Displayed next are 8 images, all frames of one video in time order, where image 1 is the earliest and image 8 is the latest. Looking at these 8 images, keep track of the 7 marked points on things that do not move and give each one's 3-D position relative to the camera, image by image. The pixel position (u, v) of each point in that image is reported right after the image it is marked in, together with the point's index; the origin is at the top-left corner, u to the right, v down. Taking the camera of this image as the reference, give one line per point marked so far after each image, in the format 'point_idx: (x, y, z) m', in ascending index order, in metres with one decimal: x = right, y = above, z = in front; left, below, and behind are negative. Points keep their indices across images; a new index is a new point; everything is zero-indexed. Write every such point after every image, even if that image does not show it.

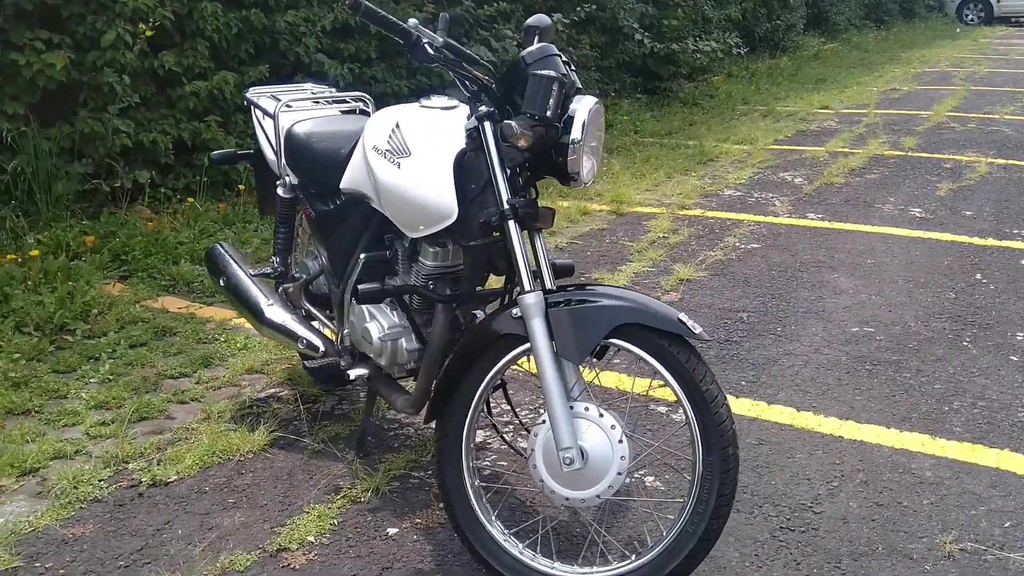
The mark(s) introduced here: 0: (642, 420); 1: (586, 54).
0: (+0.5, -0.5, +3.6) m
1: (+0.7, +2.4, +10.3) m
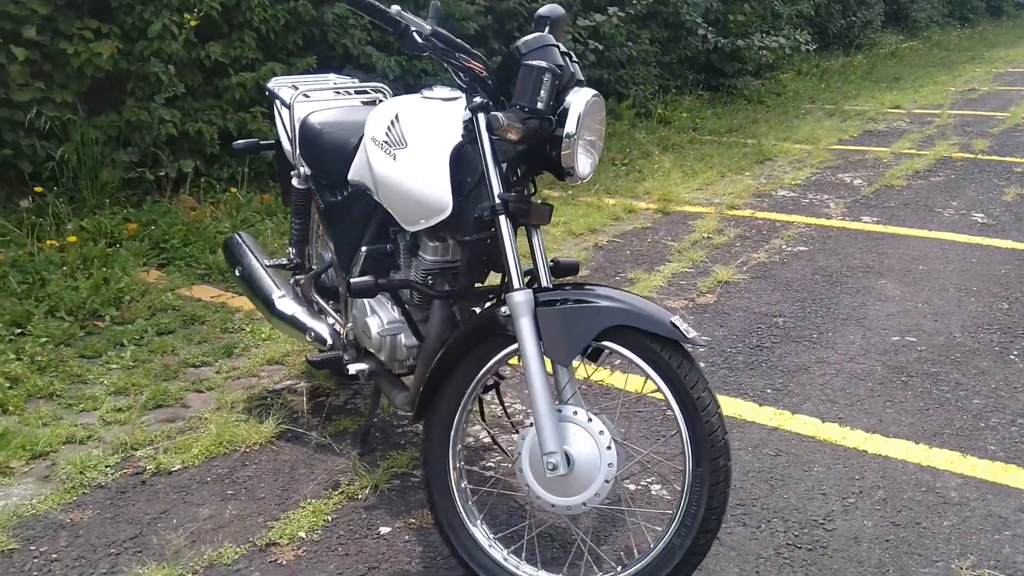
0: (+0.5, -0.5, +3.5) m
1: (+1.3, +2.4, +10.1) m
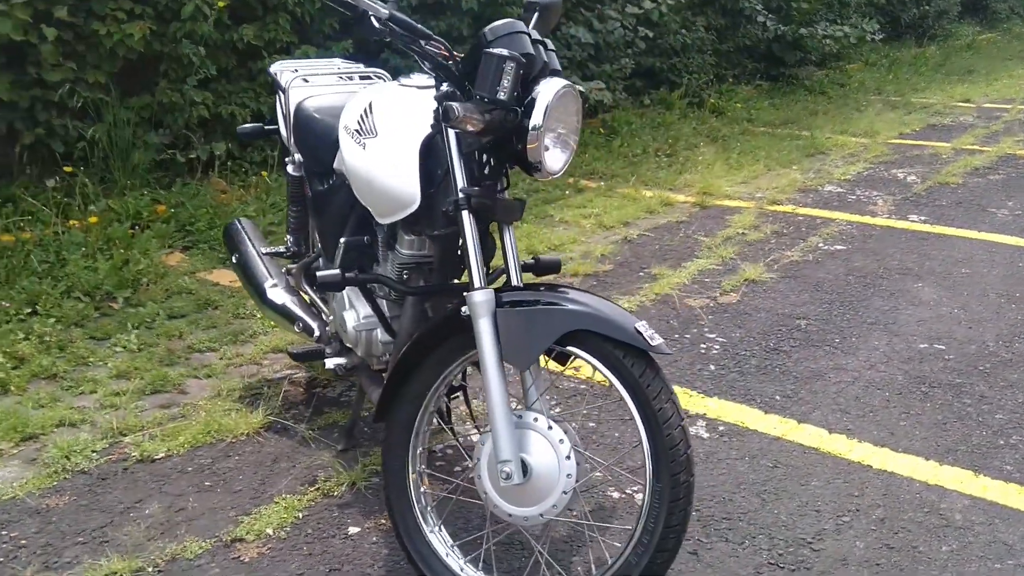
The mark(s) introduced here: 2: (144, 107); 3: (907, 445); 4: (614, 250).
0: (+0.5, -0.5, +3.3) m
1: (+1.8, +2.4, +9.9) m
2: (-2.0, +1.0, +5.7) m
3: (+1.2, -0.5, +3.2) m
4: (+0.5, +0.2, +5.4) m
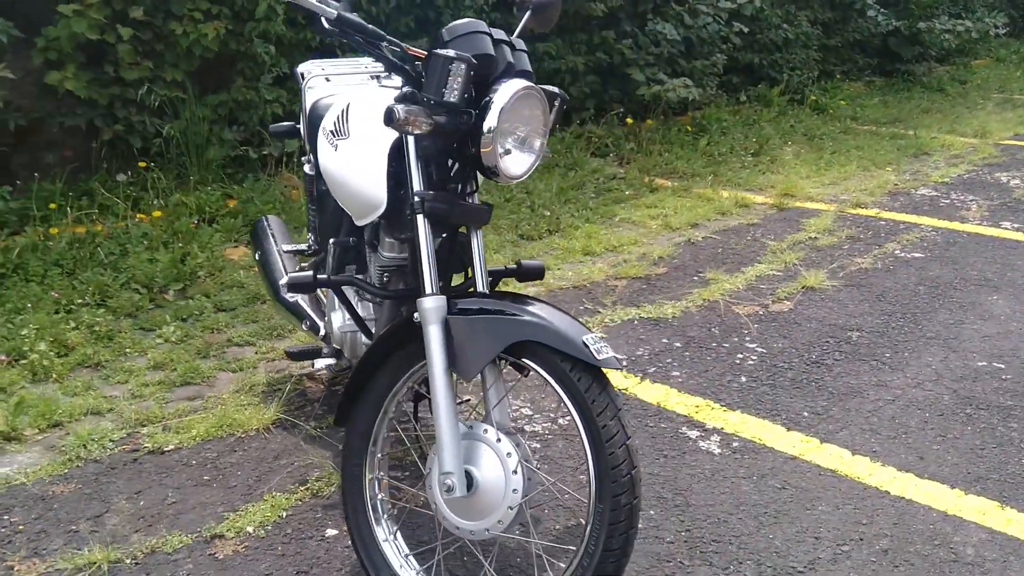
0: (+0.5, -0.5, +3.2) m
1: (+2.7, +2.4, +9.5) m
2: (-1.7, +1.0, +5.9) m
3: (+1.2, -0.5, +3.0) m
4: (+0.8, +0.2, +5.3) m
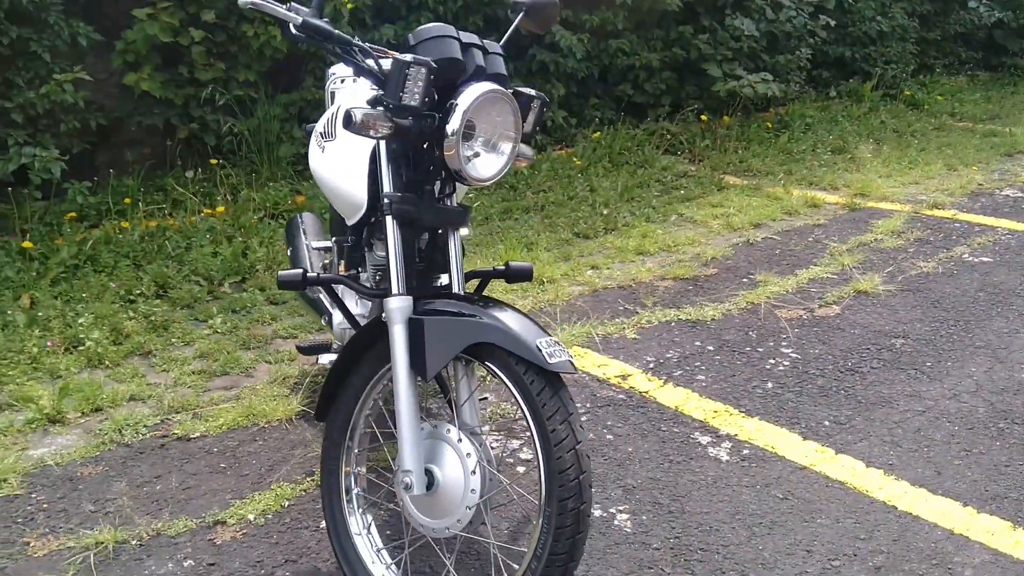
0: (+0.5, -0.5, +3.2) m
1: (+3.5, +2.4, +9.2) m
2: (-1.3, +1.1, +6.1) m
3: (+1.2, -0.6, +2.9) m
4: (+1.1, +0.2, +5.2) m
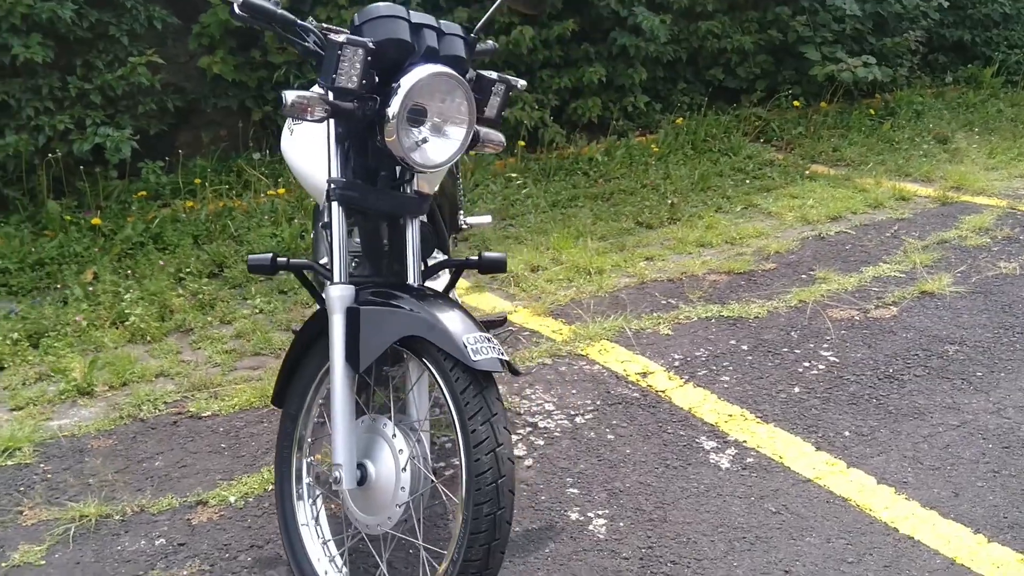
0: (+0.5, -0.5, +3.0) m
1: (+4.3, +2.4, +8.5) m
2: (-0.9, +1.2, +6.1) m
3: (+1.2, -0.6, +2.7) m
4: (+1.3, +0.2, +4.9) m
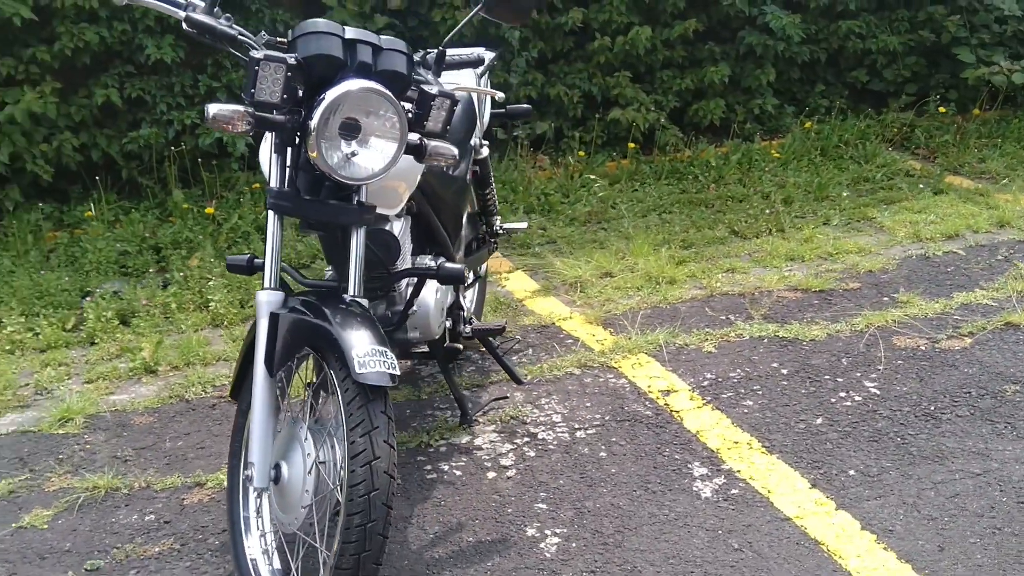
0: (+0.4, -0.5, +2.9) m
1: (+5.4, +2.1, +7.5) m
2: (-0.2, +1.2, +6.2) m
3: (+1.0, -0.7, +2.4) m
4: (+1.7, +0.1, +4.6) m
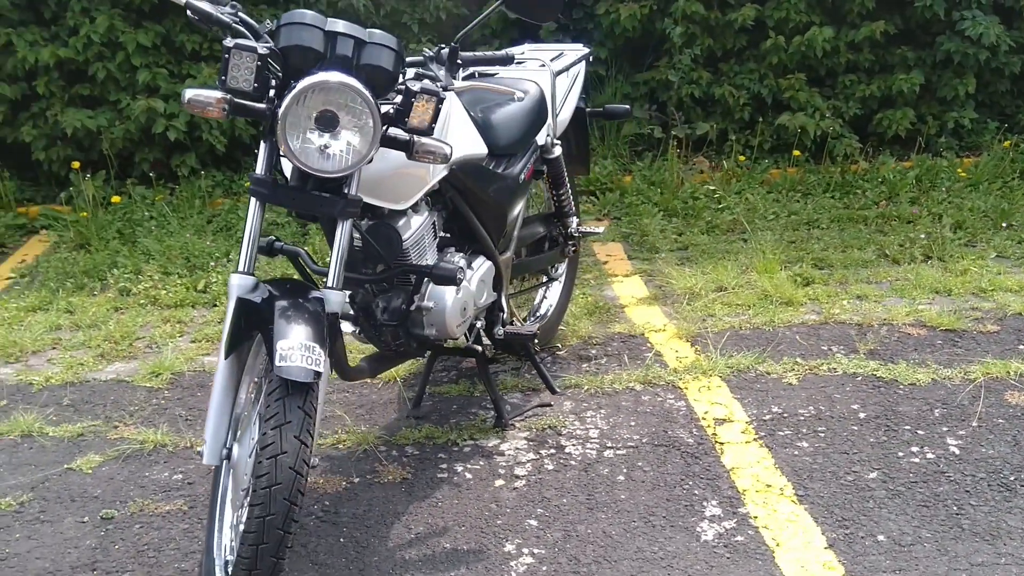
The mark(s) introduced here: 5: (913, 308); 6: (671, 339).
0: (+0.4, -0.6, +2.7) m
1: (+6.6, +1.5, +6.0) m
2: (+0.8, +1.2, +6.0) m
3: (+0.9, -0.8, +2.1) m
4: (+2.1, -0.1, +4.1) m
5: (+1.6, -0.1, +4.1) m
6: (+0.6, -0.2, +3.9) m
